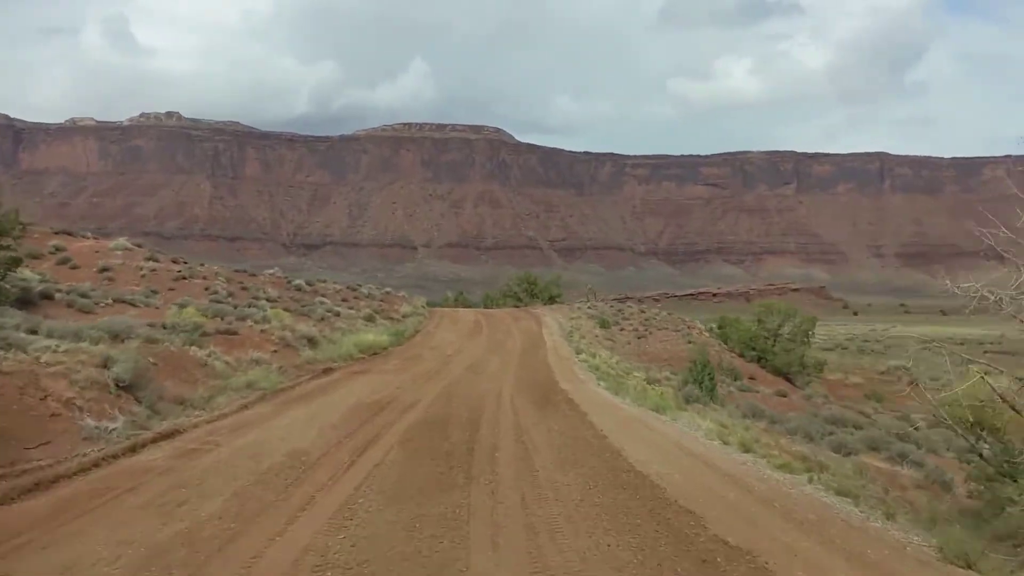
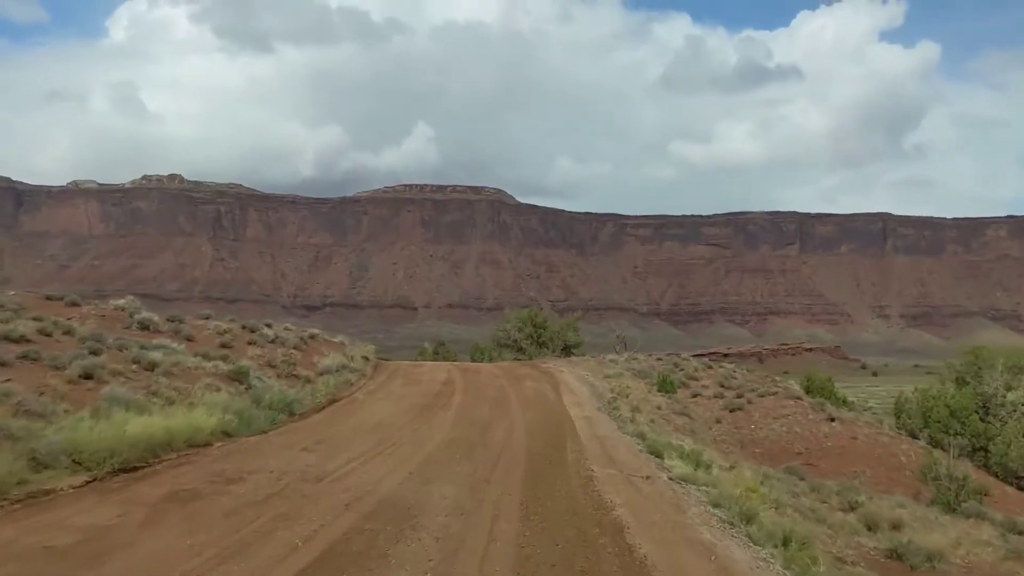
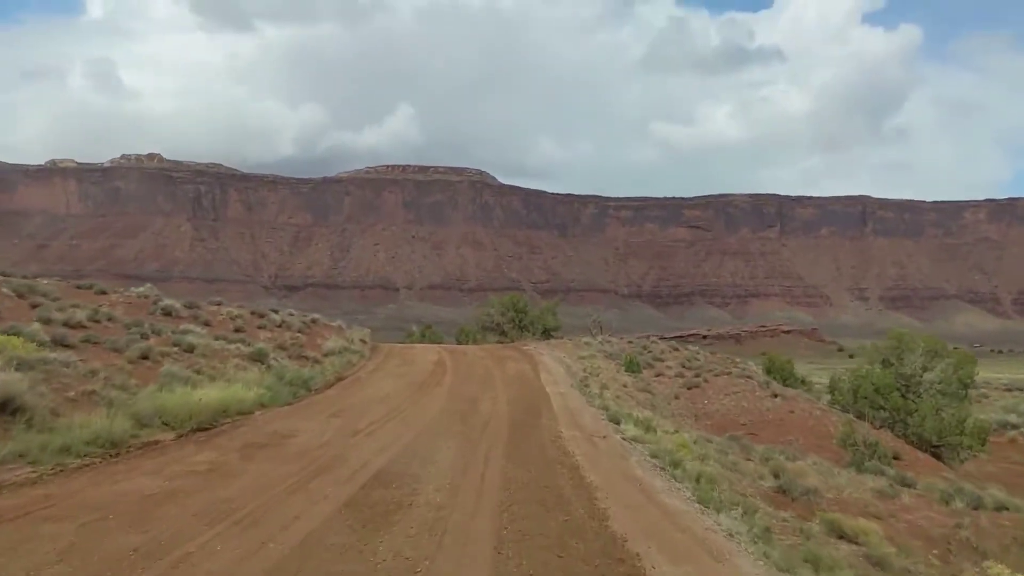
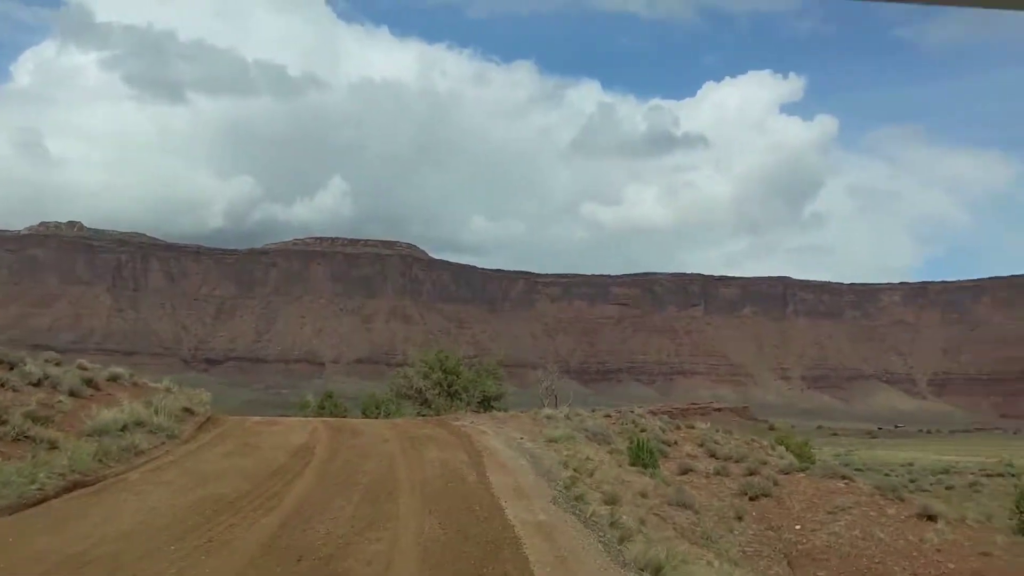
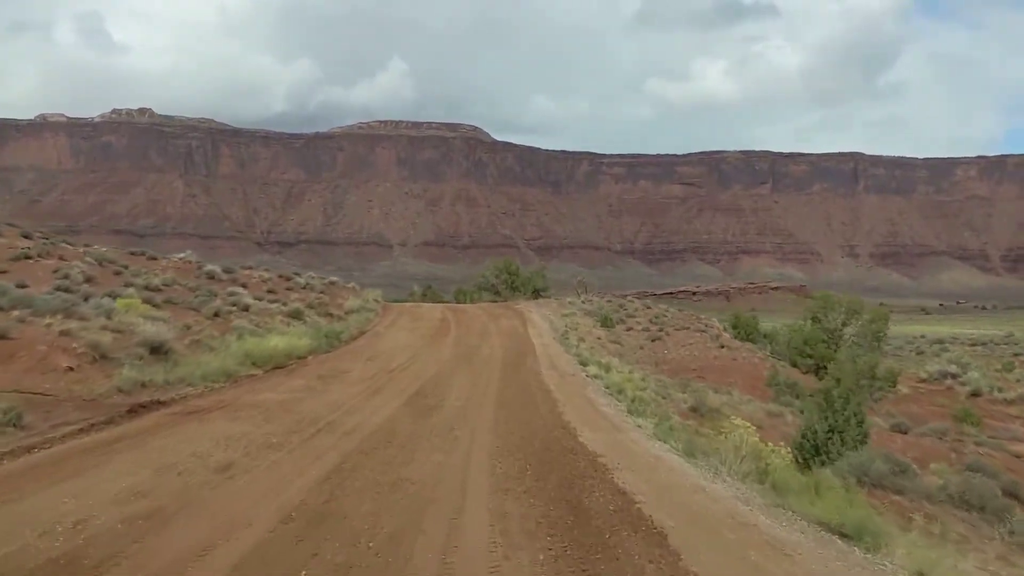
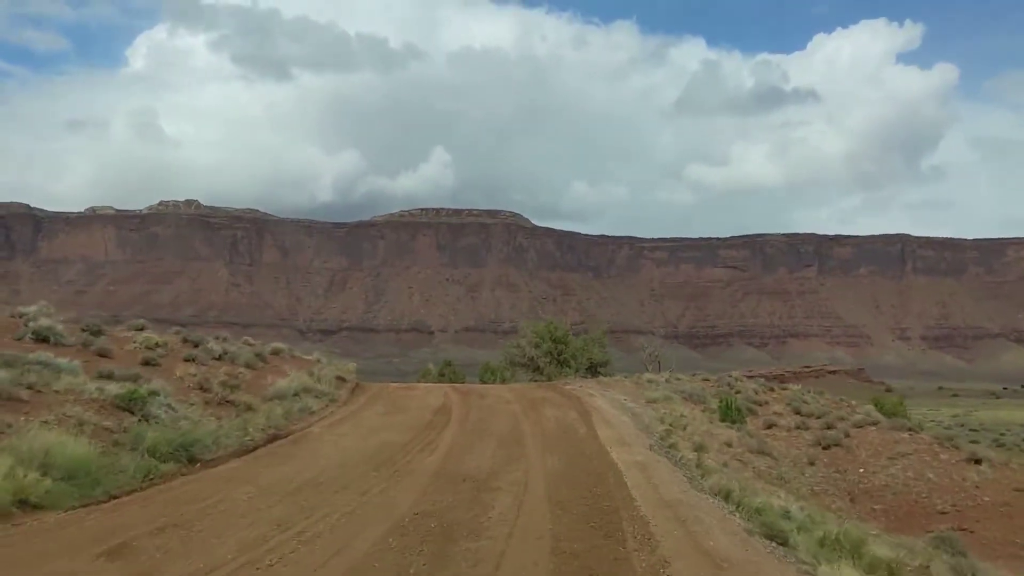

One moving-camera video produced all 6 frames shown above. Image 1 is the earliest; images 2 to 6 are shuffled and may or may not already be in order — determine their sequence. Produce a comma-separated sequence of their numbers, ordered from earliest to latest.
5, 3, 2, 6, 4
